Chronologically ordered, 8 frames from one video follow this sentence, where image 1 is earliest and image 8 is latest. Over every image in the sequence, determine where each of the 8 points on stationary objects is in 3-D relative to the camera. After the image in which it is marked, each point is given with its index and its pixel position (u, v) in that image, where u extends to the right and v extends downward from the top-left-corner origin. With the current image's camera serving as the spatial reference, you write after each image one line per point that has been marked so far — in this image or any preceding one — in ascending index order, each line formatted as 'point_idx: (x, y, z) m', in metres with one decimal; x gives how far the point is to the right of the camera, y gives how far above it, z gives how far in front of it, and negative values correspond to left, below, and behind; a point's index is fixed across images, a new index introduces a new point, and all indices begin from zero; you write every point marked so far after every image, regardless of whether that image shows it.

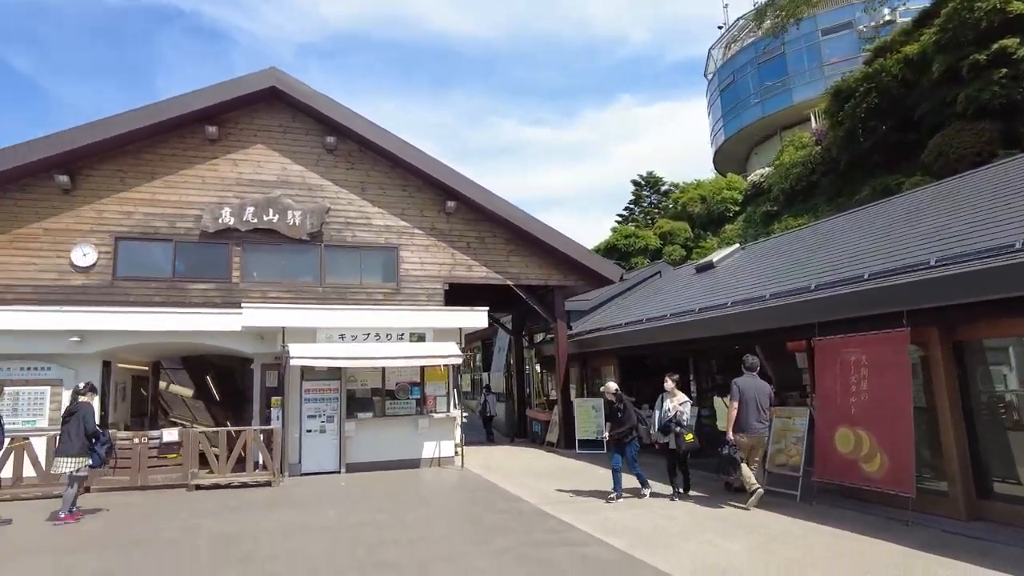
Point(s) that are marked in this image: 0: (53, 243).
0: (-9.7, +0.9, +13.7) m
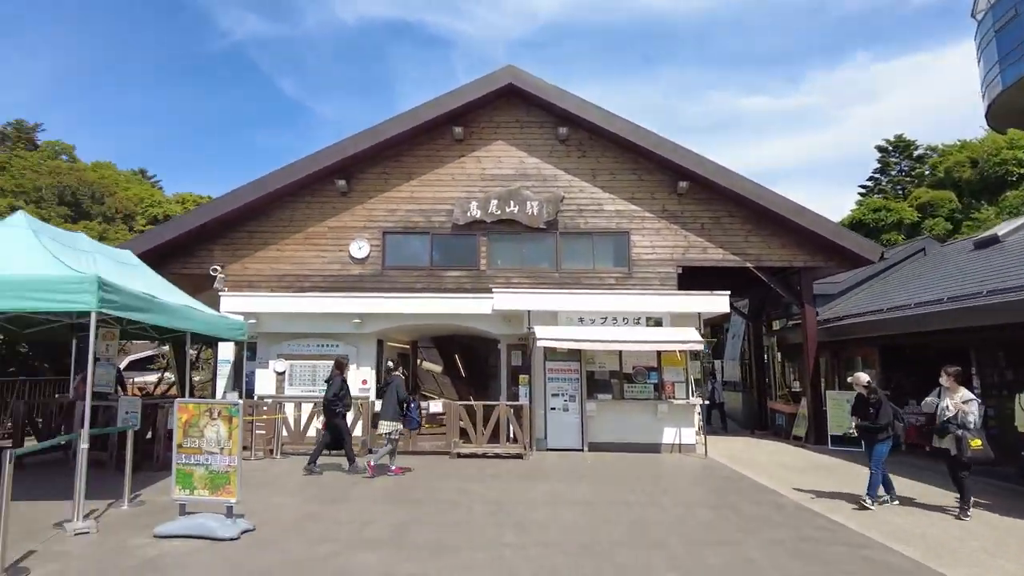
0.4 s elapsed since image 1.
0: (-4.3, +1.2, +16.1) m
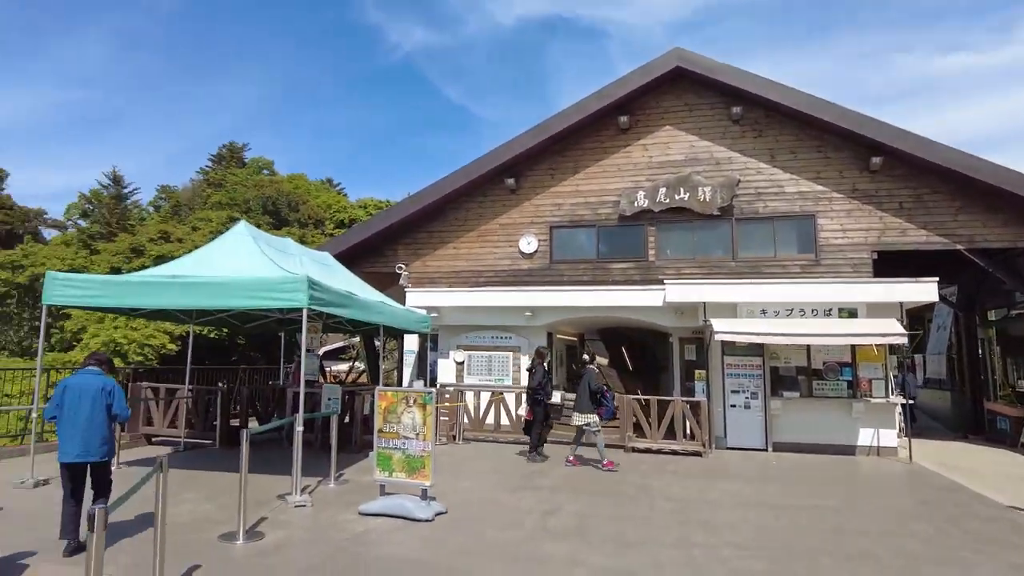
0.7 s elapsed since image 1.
0: (-0.1, +1.3, +16.5) m
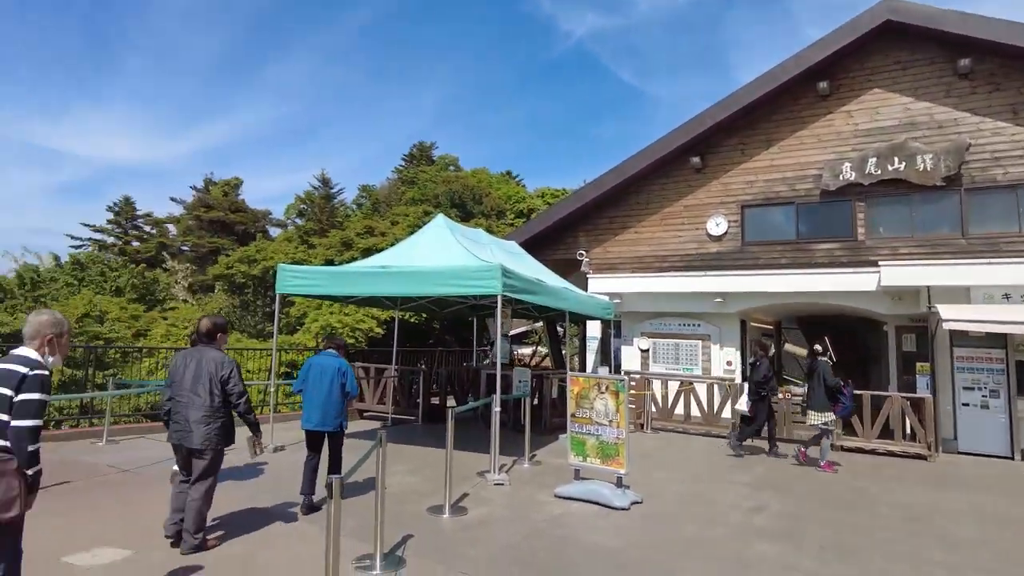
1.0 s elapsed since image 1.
0: (+4.3, +1.7, +15.8) m
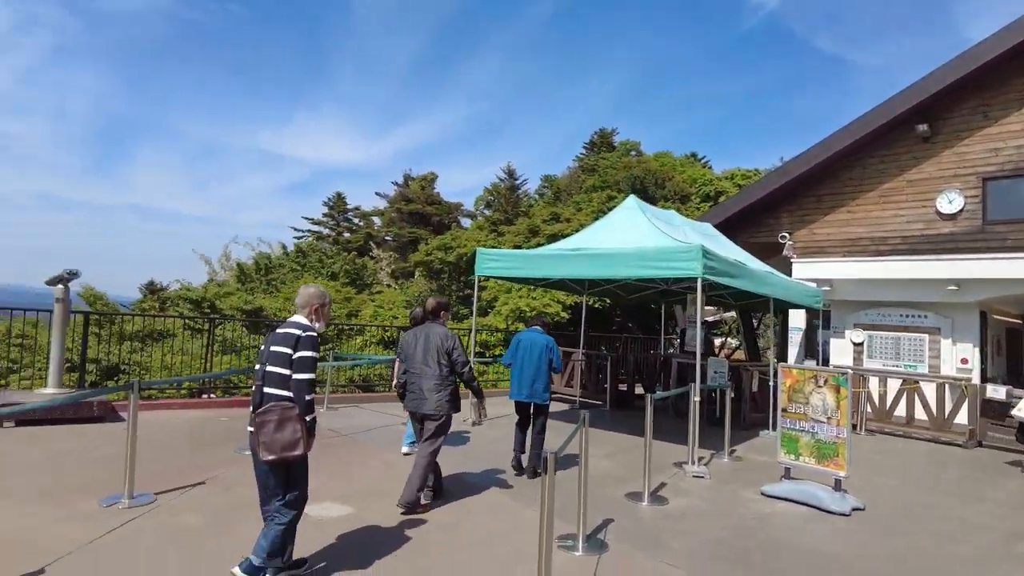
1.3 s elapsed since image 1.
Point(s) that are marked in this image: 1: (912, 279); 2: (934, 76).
0: (+8.5, +2.0, +13.9) m
1: (+8.1, +0.2, +13.4) m
2: (+8.4, +4.2, +13.0) m
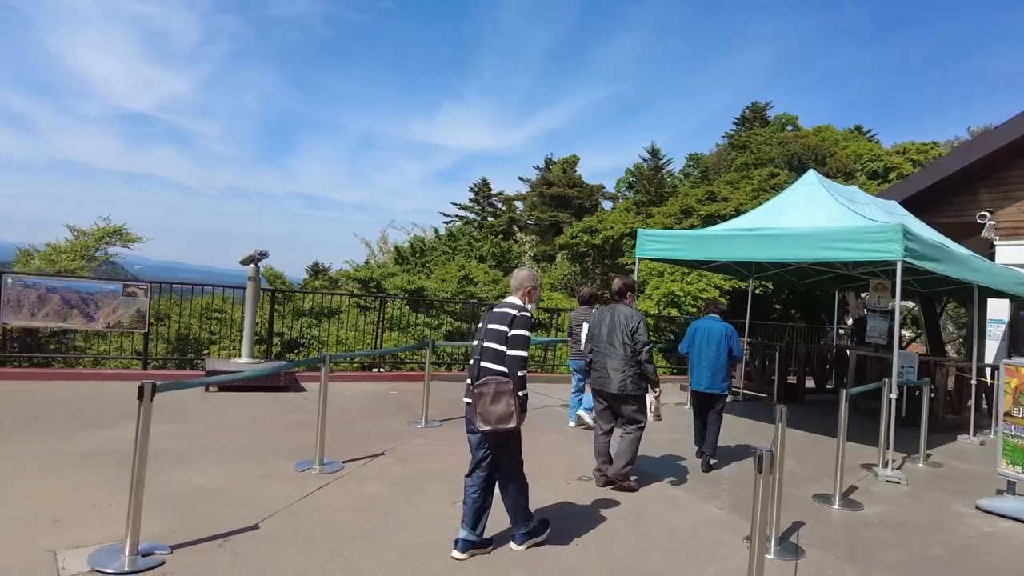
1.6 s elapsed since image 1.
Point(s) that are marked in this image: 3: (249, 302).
0: (+11.5, +2.2, +11.5) m
1: (+11.0, +0.4, +11.2) m
2: (+11.2, +4.4, +10.7) m
3: (-3.5, -0.2, +8.8) m
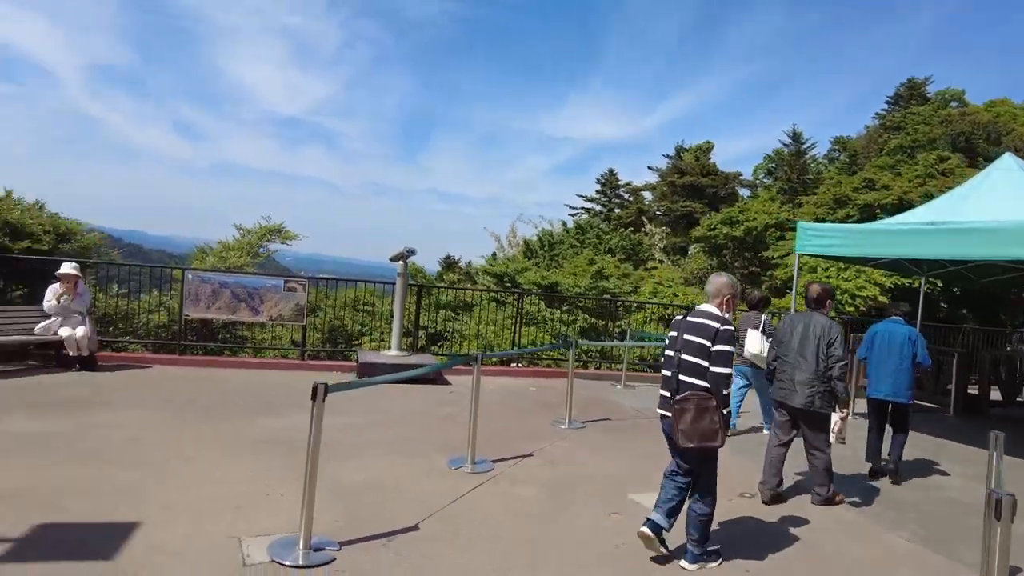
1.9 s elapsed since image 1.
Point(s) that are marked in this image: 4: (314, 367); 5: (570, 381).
0: (+13.7, +2.2, +9.0) m
1: (+13.1, +0.4, +8.8) m
2: (+13.2, +4.4, +8.2) m
3: (-1.6, -0.1, +9.1) m
4: (-2.7, -1.1, +9.1) m
5: (+0.6, -1.0, +6.9) m
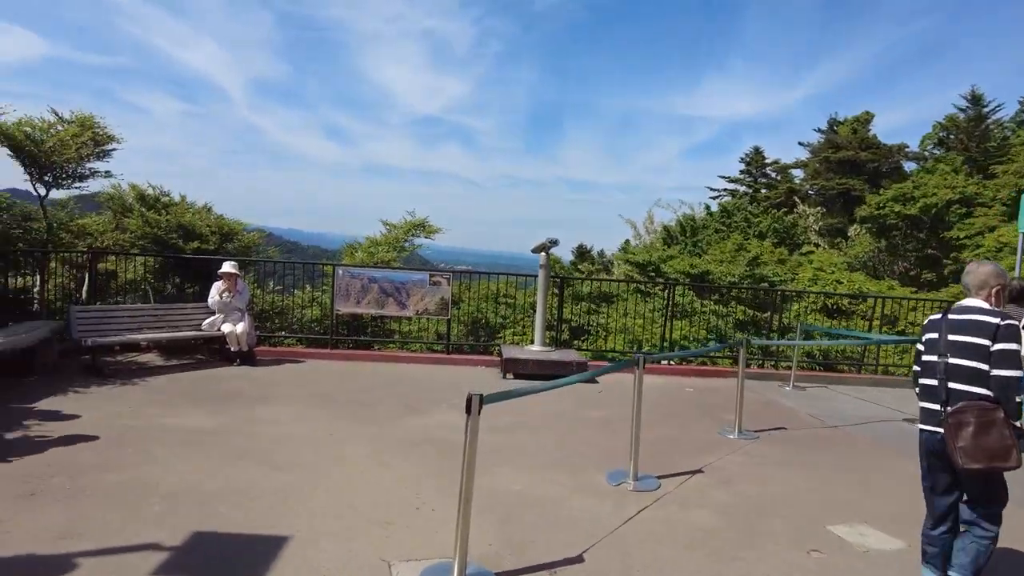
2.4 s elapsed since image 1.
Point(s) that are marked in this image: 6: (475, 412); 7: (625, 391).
0: (+15.2, +2.5, +5.5) m
1: (+14.7, +0.7, +5.5) m
2: (+14.6, +4.6, +4.8) m
3: (+0.4, 0.0, +8.7) m
4: (-0.7, -1.0, +9.0) m
5: (+2.1, -0.9, +6.1) m
6: (-0.2, -0.6, +3.0) m
7: (+1.2, -1.2, +7.3) m
